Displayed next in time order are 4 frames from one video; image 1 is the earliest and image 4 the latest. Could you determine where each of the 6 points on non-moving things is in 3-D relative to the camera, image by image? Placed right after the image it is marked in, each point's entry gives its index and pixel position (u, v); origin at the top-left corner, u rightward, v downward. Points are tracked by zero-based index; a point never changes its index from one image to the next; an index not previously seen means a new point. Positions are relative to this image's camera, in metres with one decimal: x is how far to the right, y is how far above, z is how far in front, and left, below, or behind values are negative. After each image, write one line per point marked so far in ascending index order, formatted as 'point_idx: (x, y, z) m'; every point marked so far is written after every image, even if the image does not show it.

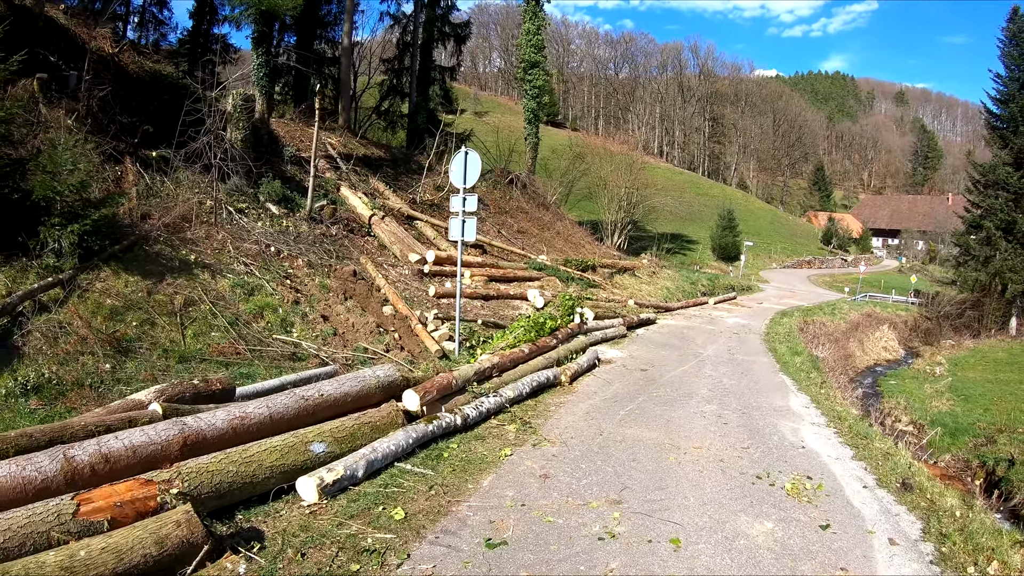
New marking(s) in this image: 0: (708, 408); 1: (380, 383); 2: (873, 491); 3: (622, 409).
0: (+3.6, -2.2, +16.9) m
1: (-2.1, -1.5, +15.0) m
2: (+4.4, -2.5, +11.5) m
3: (+2.0, -2.2, +16.8) m
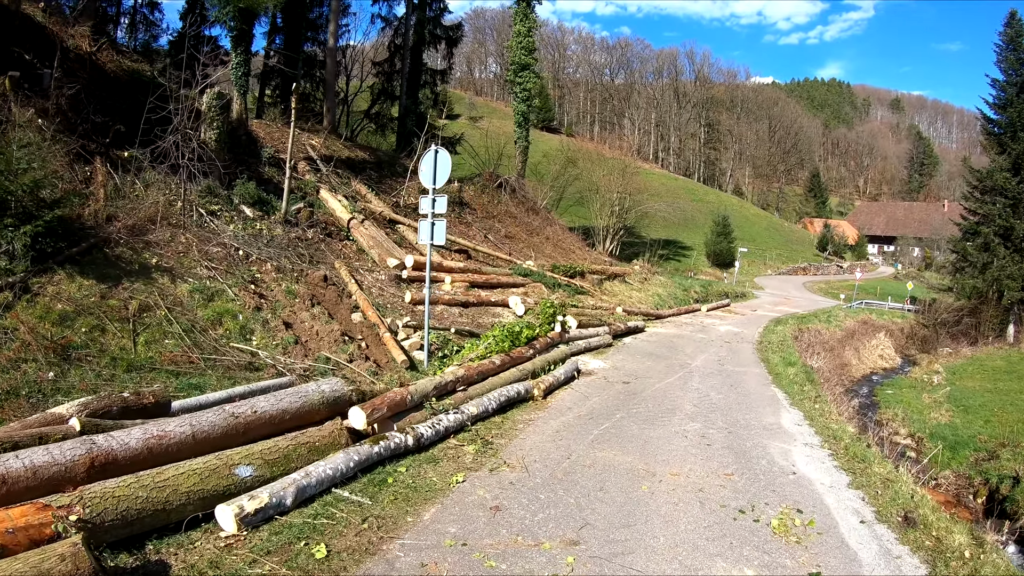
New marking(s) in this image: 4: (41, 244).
0: (+3.0, -2.3, +15.5) m
1: (-2.7, -1.6, +13.6) m
2: (+3.9, -2.6, +10.0) m
3: (+1.4, -2.3, +15.4) m
4: (-9.2, +0.9, +18.2) m
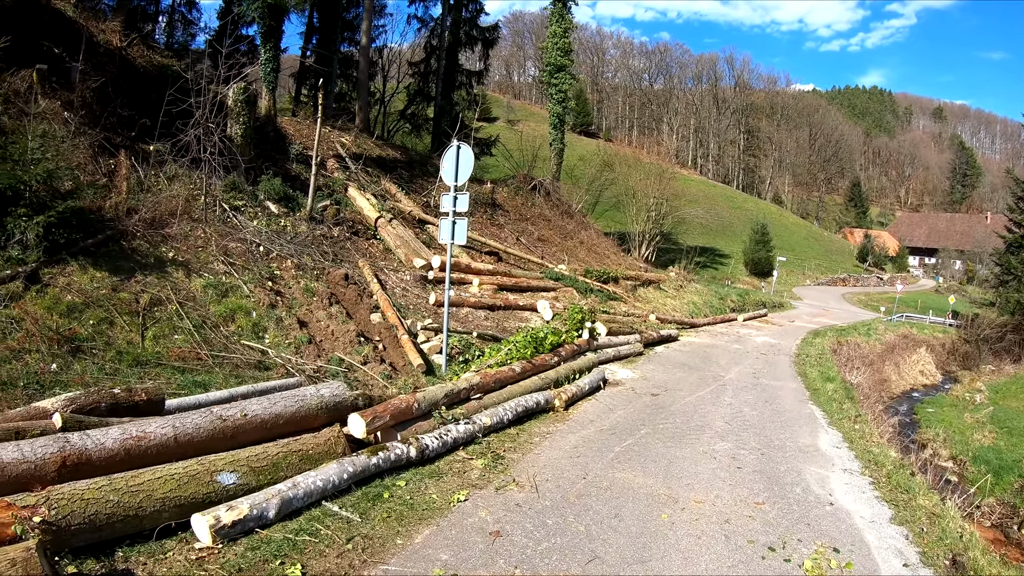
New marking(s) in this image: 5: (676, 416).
0: (+3.2, -2.4, +14.4) m
1: (-2.6, -1.6, +12.7) m
2: (+3.9, -2.7, +8.9) m
3: (+1.6, -2.4, +14.4) m
4: (-8.7, +1.0, +17.6) m
5: (+3.1, -2.4, +17.5) m
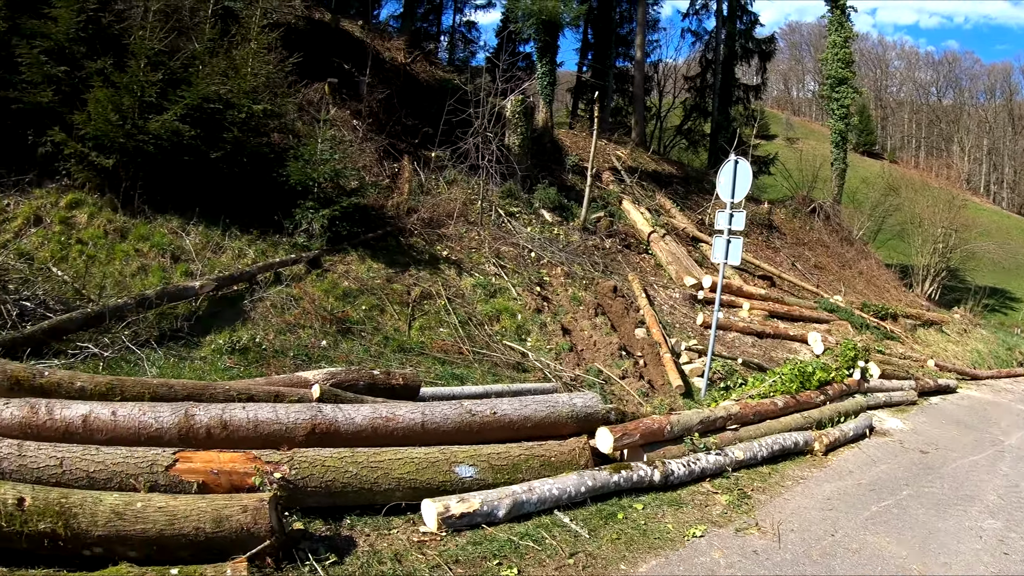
0: (+6.6, -3.1, +12.8) m
1: (+0.7, -1.7, +12.8) m
2: (+5.6, -3.2, +7.4) m
3: (+5.1, -2.9, +13.2) m
4: (-3.6, +1.3, +19.3) m
5: (+7.3, -3.1, +15.9) m
